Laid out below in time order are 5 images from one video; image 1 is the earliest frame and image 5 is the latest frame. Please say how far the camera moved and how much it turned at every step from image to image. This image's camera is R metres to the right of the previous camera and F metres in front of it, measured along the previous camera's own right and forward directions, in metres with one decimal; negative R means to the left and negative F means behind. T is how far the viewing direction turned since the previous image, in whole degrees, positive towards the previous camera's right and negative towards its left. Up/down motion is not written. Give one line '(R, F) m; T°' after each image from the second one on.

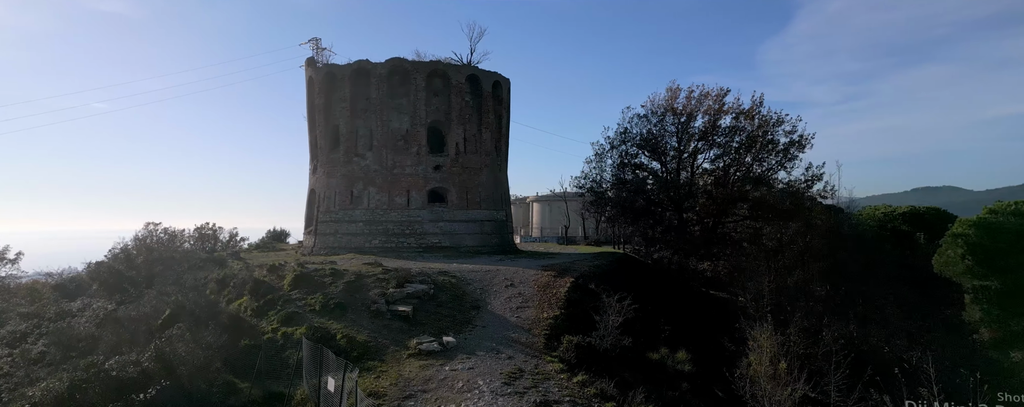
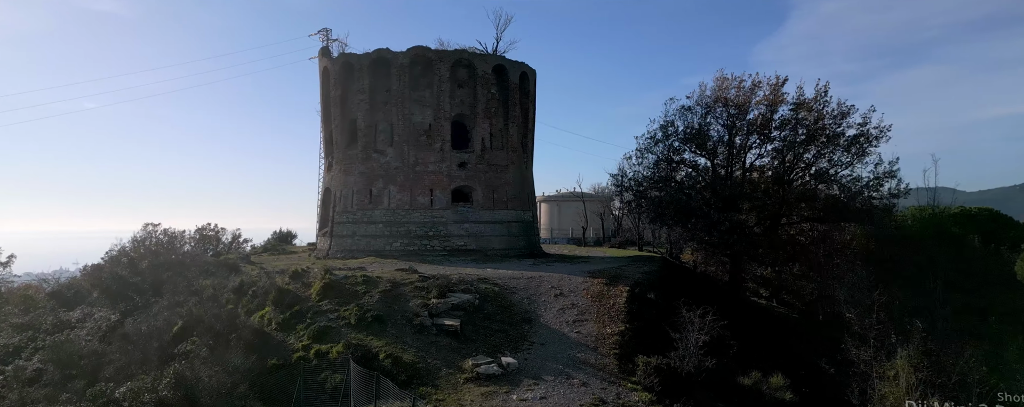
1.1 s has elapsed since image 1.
(-1.6, +1.6) m; 0°
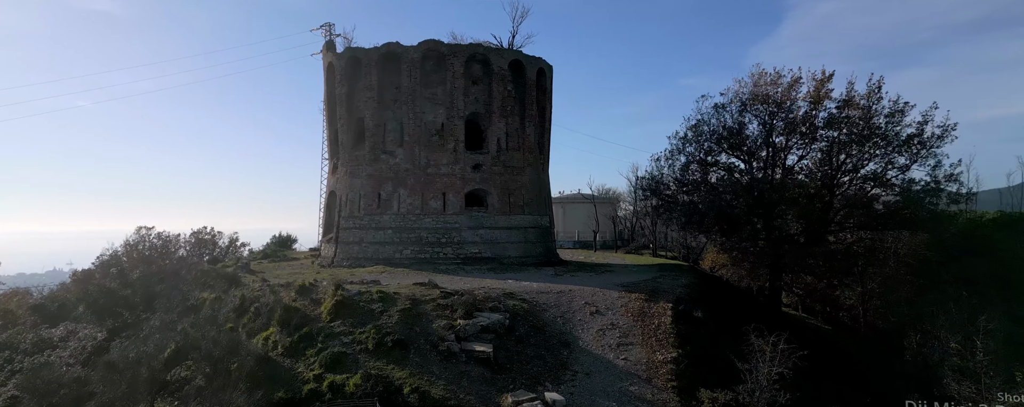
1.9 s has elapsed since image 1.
(-0.9, +1.4) m; 0°
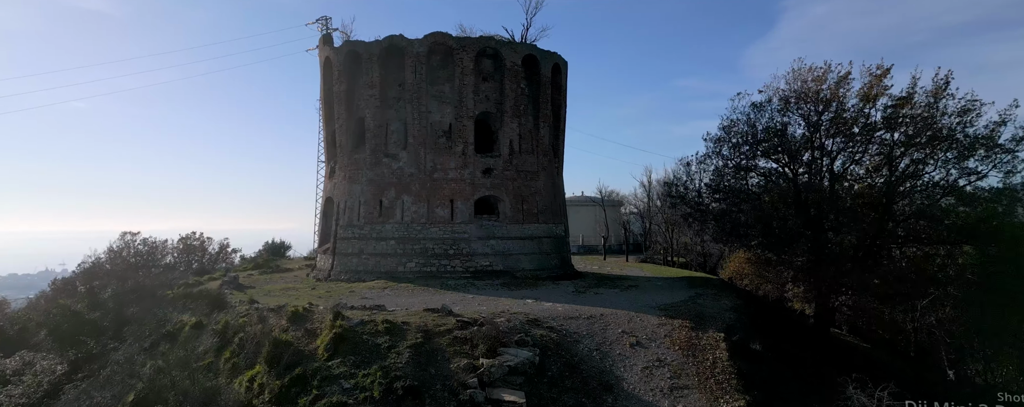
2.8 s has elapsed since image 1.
(-0.7, +1.8) m; 0°
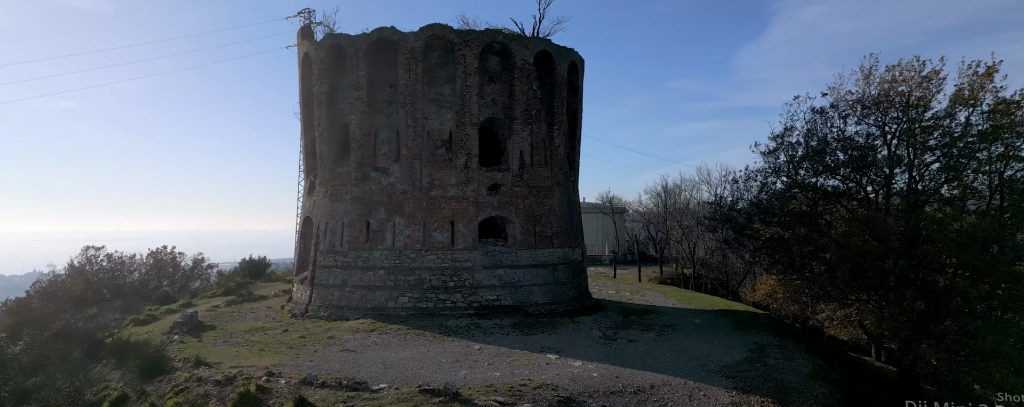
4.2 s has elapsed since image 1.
(-0.6, +3.0) m; +1°
